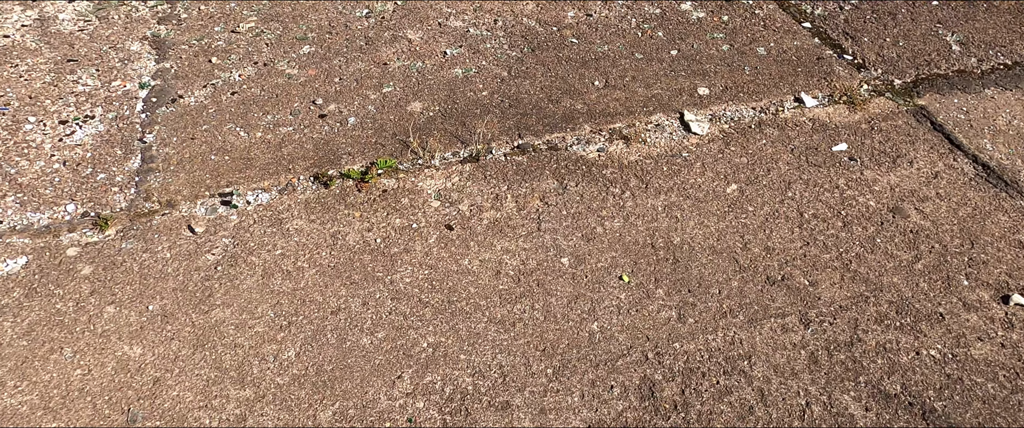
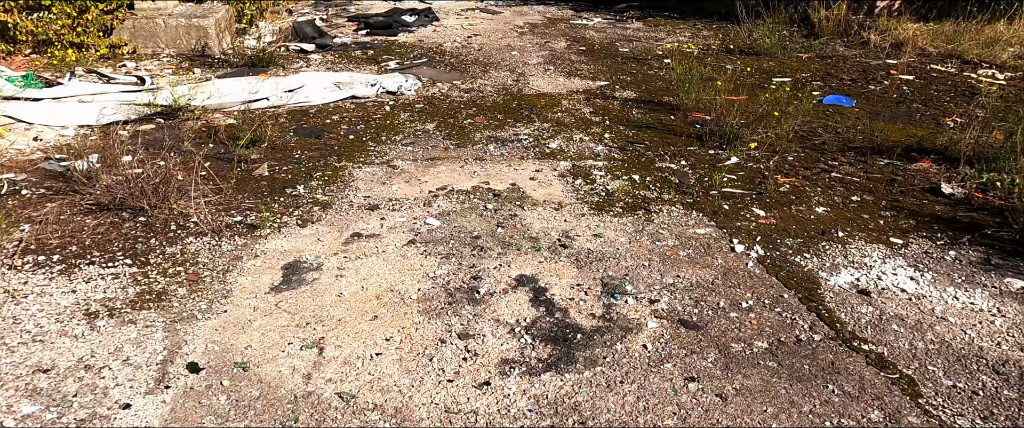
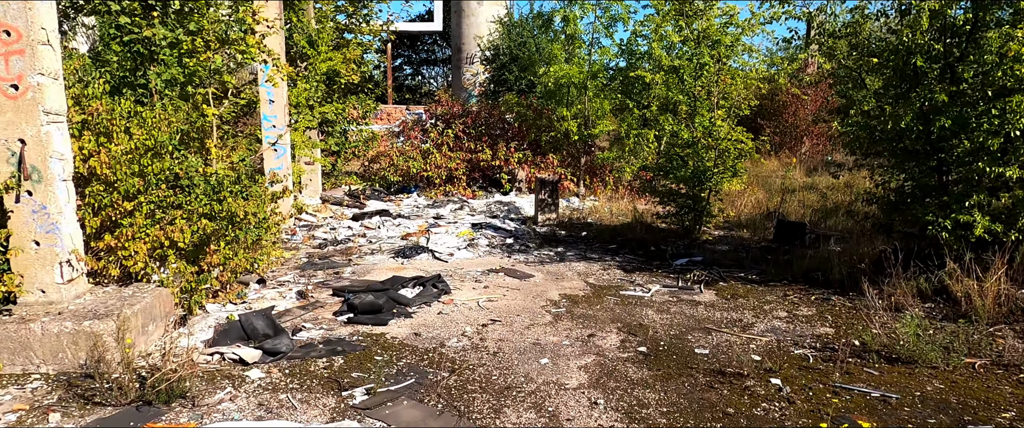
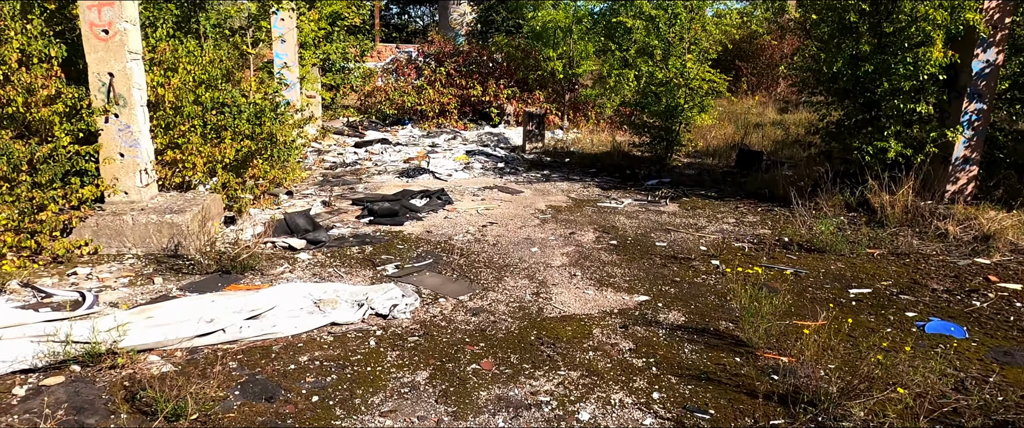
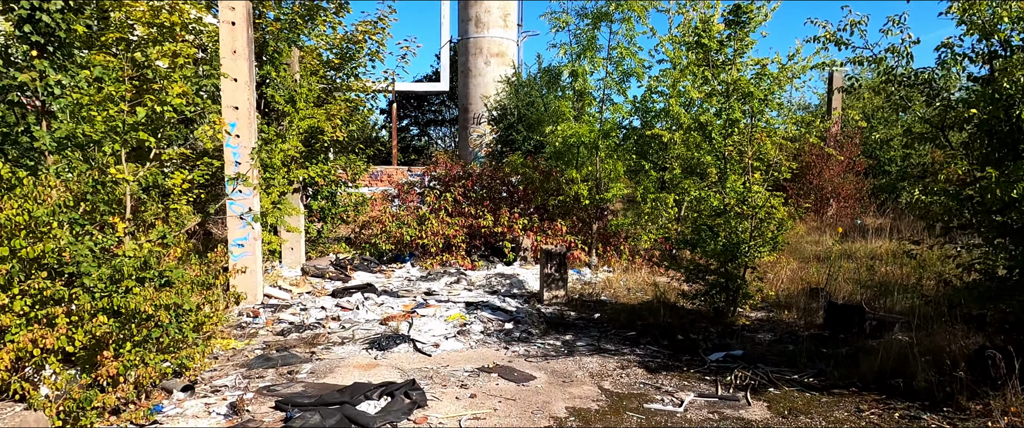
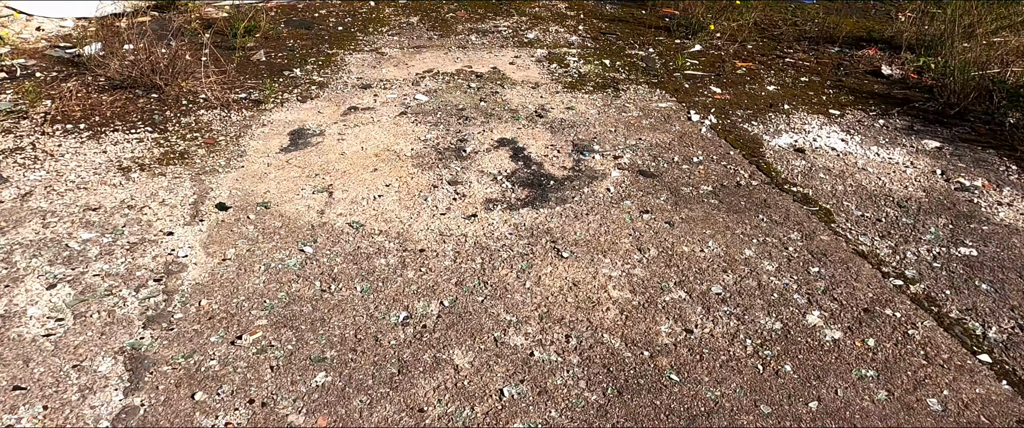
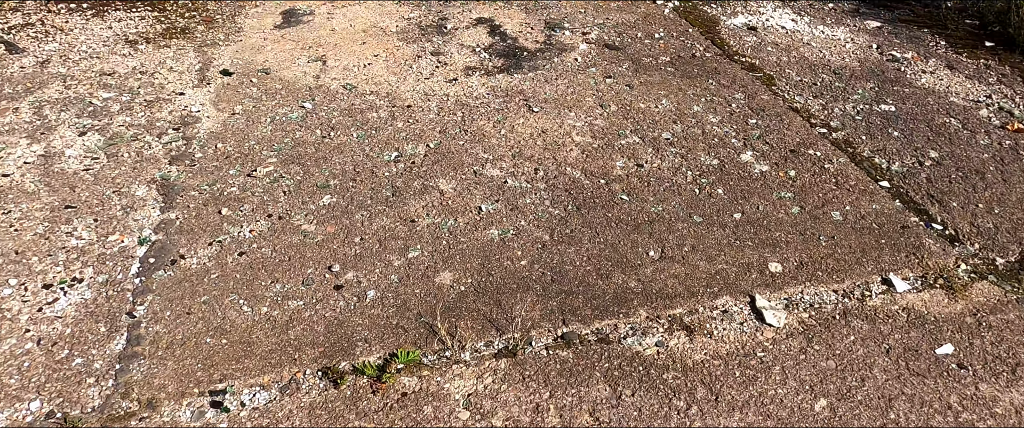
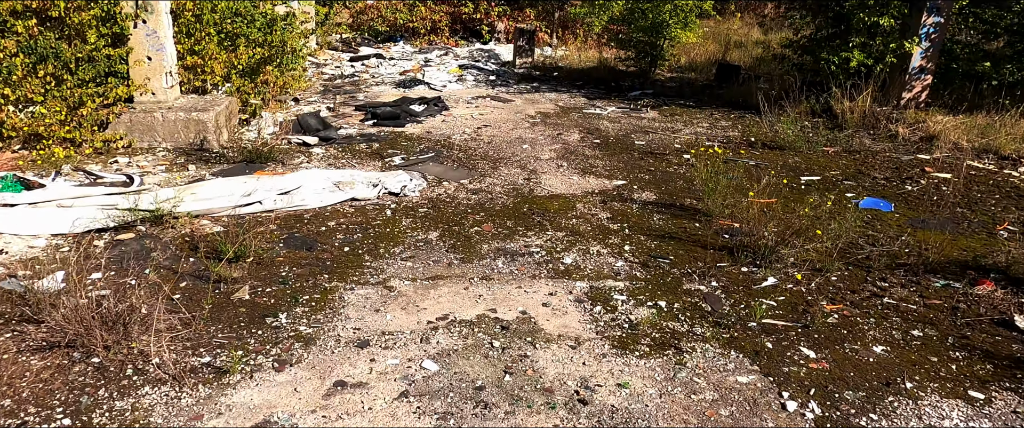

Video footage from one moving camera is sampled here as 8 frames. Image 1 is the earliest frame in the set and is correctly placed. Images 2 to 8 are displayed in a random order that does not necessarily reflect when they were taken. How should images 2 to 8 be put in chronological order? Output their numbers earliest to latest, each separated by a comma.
7, 6, 2, 8, 4, 3, 5
